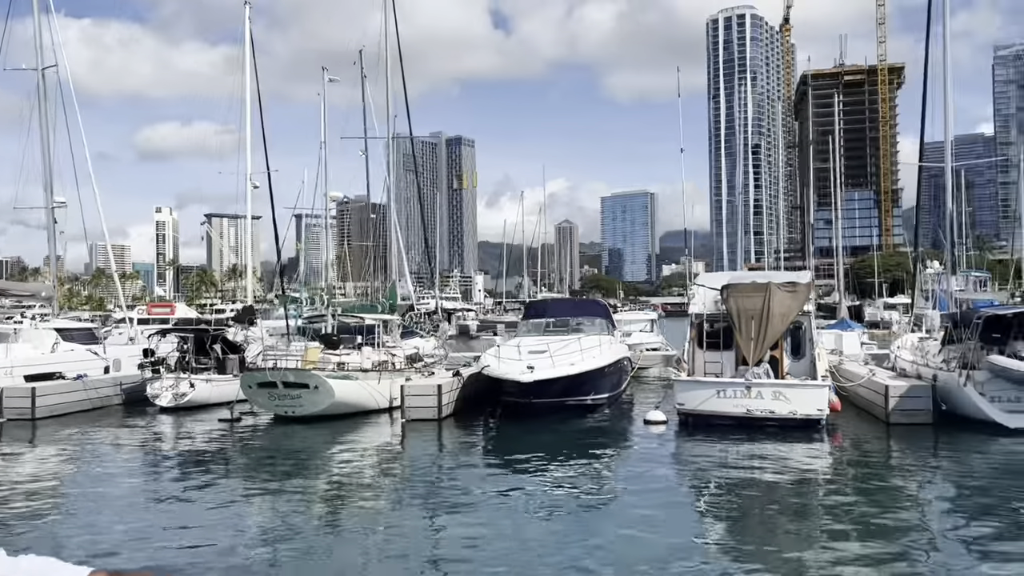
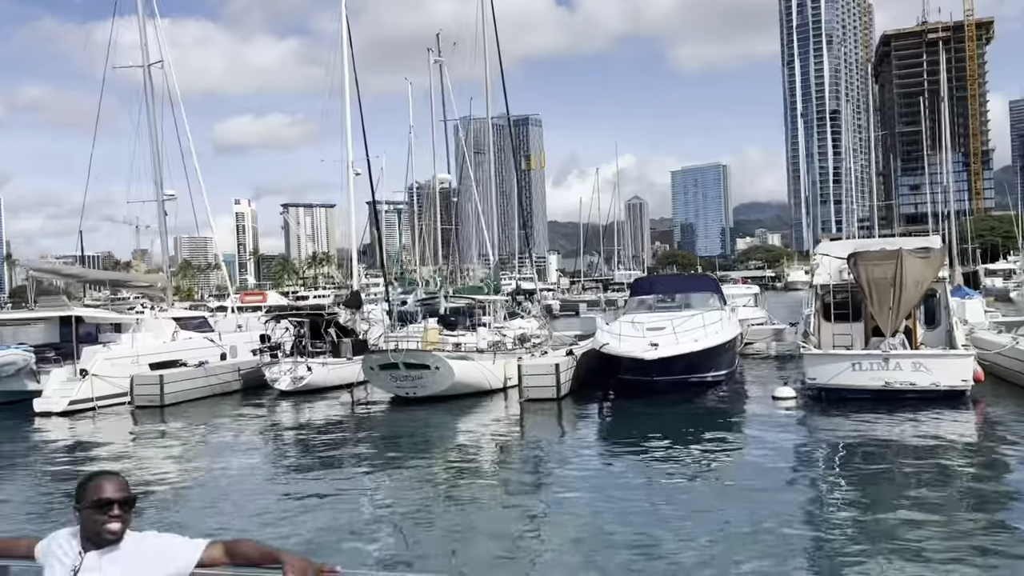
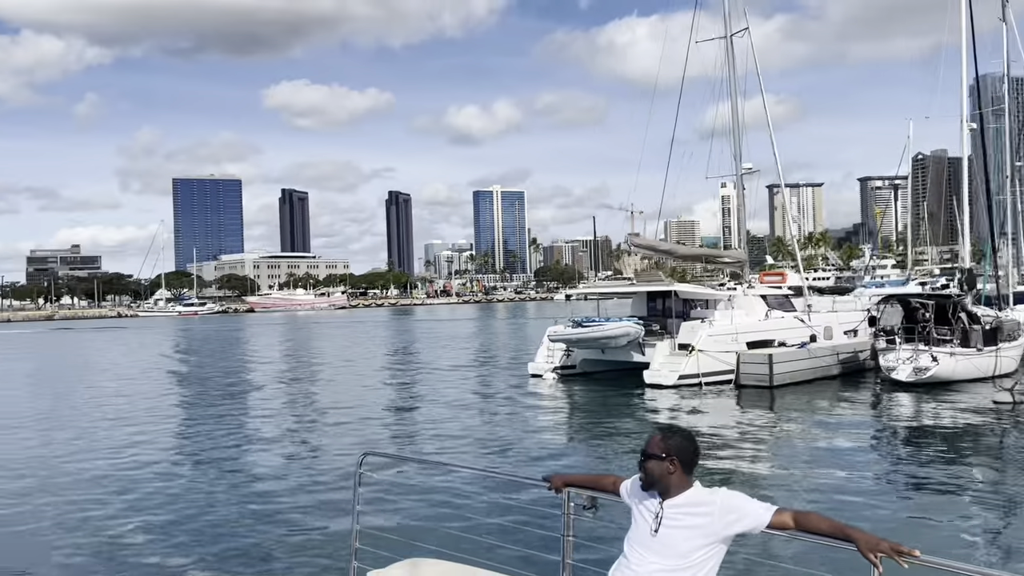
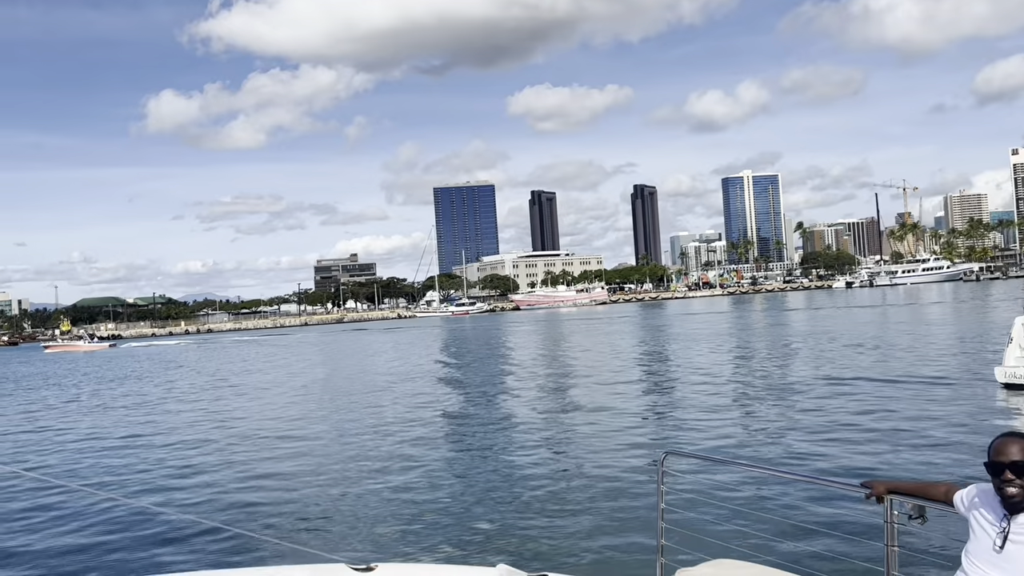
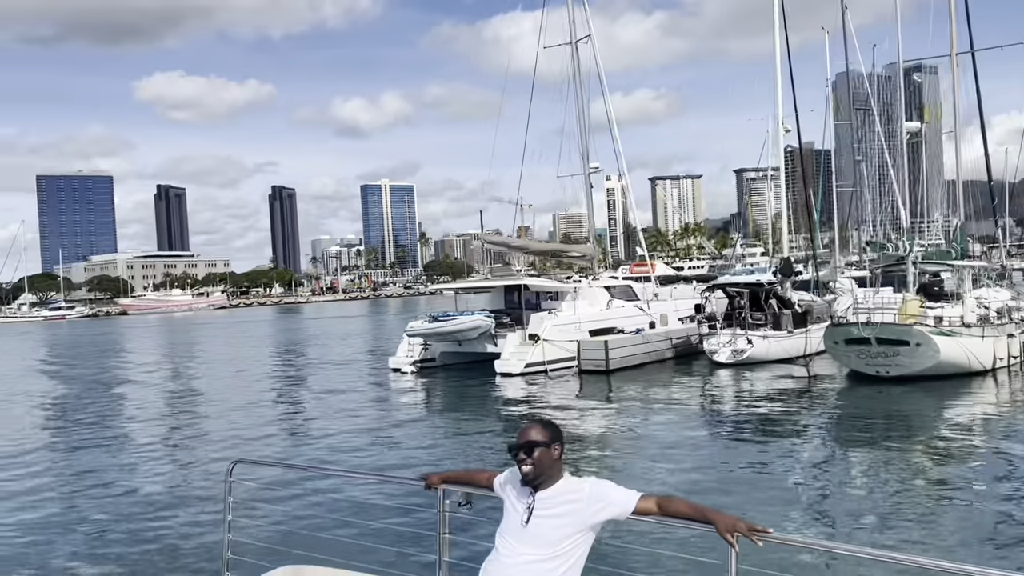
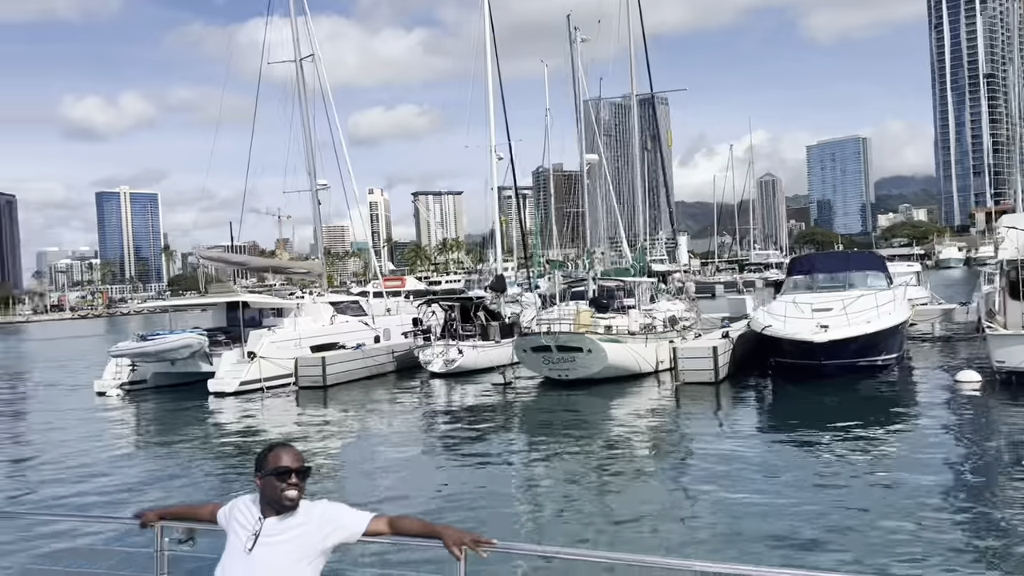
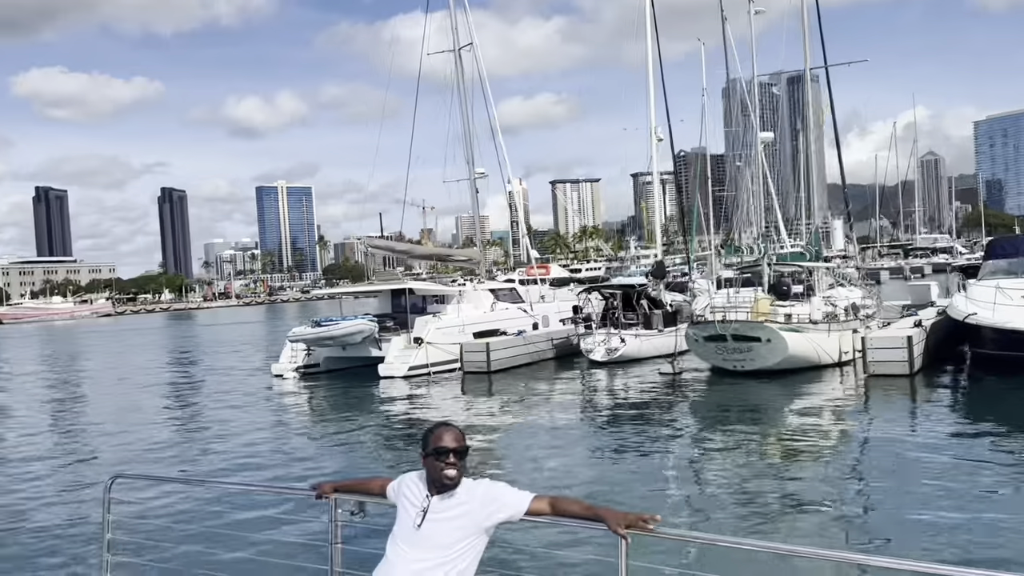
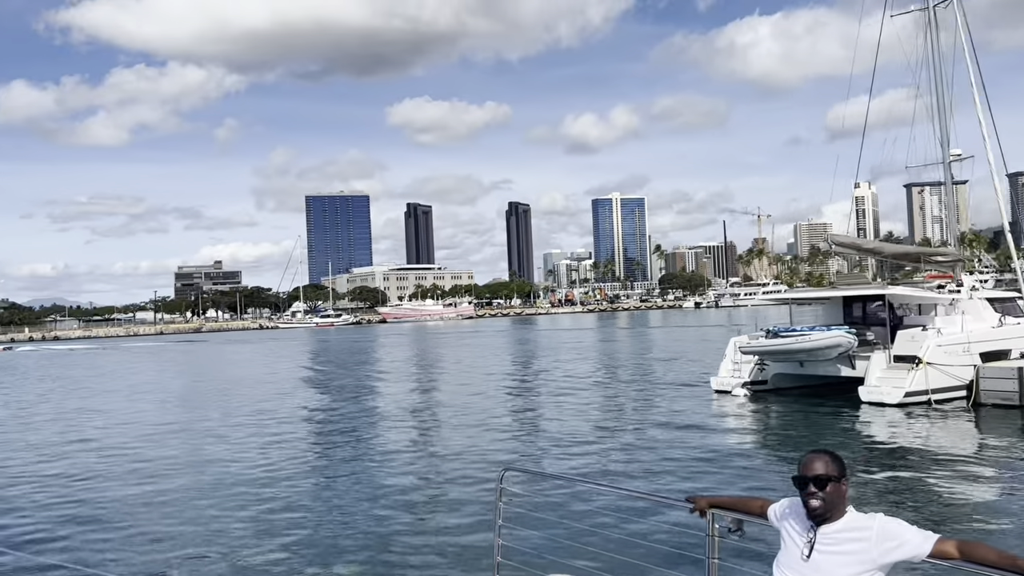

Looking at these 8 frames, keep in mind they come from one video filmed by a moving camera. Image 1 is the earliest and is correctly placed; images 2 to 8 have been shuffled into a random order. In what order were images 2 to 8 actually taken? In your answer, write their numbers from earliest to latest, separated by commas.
2, 6, 7, 5, 3, 8, 4
